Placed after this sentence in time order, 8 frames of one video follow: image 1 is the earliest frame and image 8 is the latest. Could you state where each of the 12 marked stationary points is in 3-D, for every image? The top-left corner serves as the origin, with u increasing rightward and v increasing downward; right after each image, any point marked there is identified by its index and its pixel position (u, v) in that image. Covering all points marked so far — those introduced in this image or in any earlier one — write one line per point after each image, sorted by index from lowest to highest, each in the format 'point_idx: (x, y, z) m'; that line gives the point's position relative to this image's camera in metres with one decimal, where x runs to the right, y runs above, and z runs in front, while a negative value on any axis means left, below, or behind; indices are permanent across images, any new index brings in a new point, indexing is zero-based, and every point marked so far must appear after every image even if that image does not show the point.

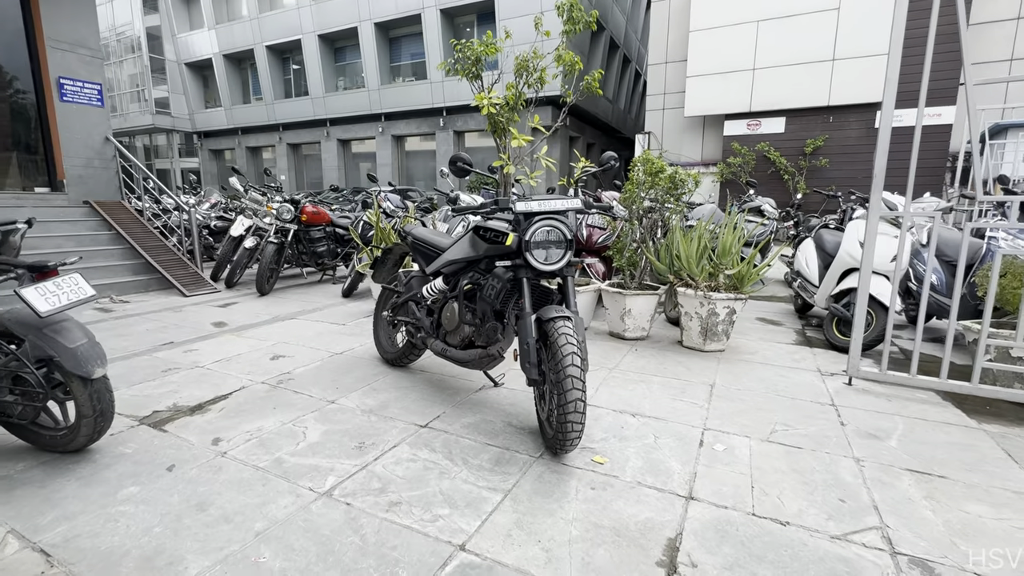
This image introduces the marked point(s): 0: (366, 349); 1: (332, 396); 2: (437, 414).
0: (-1.1, -0.5, +3.8) m
1: (-1.1, -0.7, +2.8) m
2: (-0.4, -0.7, +2.6) m
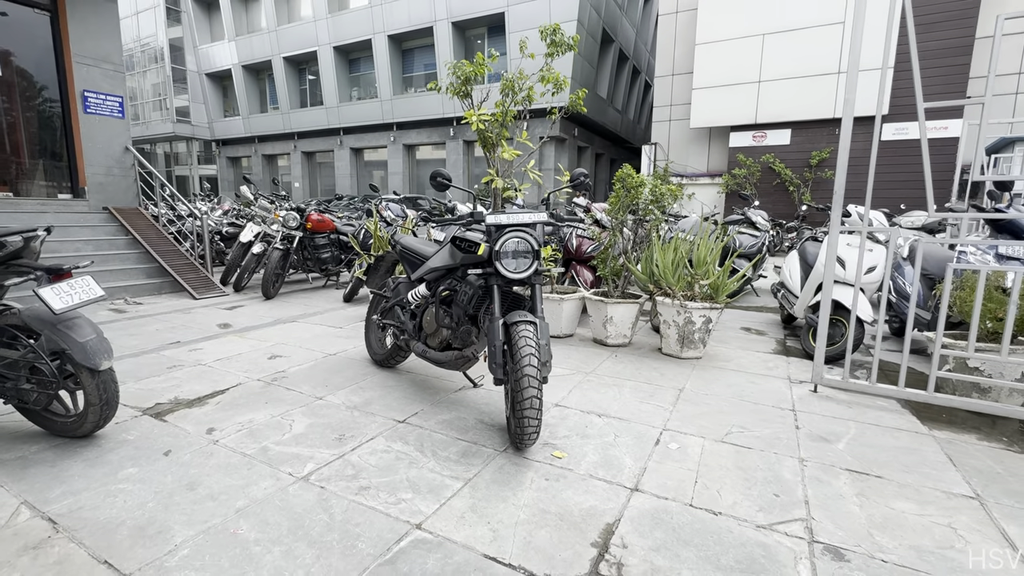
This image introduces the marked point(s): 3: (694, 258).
0: (-1.3, -0.5, +4.0) m
1: (-1.2, -0.7, +3.0) m
2: (-0.6, -0.7, +2.8) m
3: (+1.6, +0.2, +3.9) m
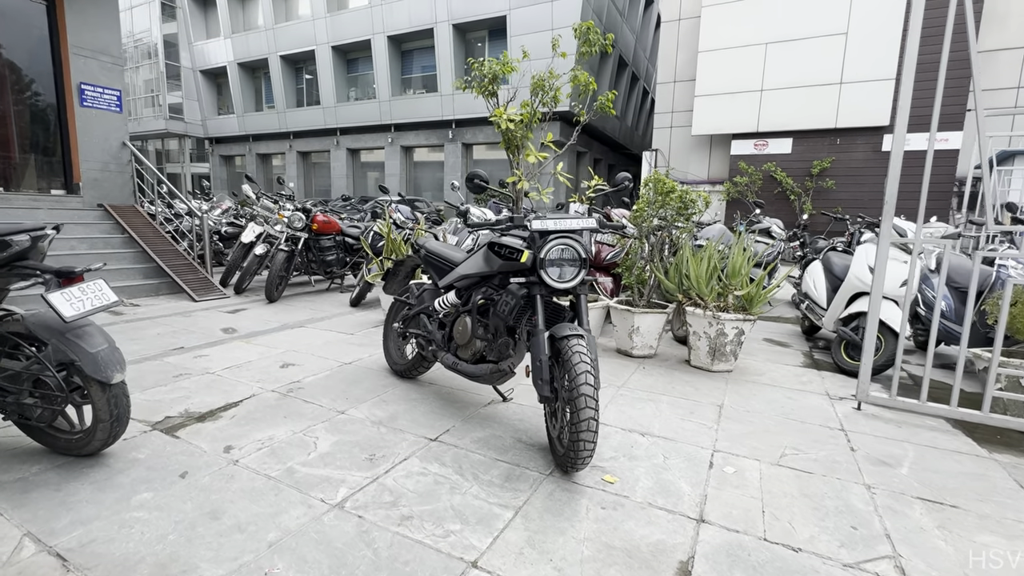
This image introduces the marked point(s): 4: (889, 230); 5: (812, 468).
0: (-1.1, -0.6, +3.8) m
1: (-1.0, -0.7, +2.9) m
2: (-0.4, -0.8, +2.6) m
3: (+1.8, +0.2, +3.8) m
4: (+2.4, +0.4, +2.9) m
5: (+1.5, -0.9, +2.3) m
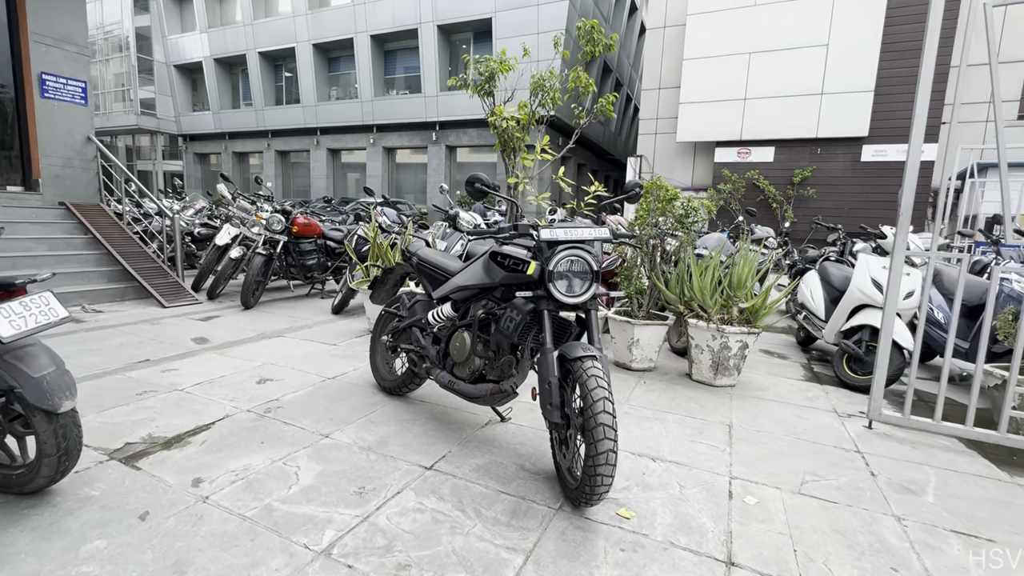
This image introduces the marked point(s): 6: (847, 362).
0: (-1.1, -0.6, +3.5) m
1: (-1.0, -0.8, +2.6) m
2: (-0.4, -0.8, +2.4) m
3: (+1.7, +0.1, +3.6) m
4: (+2.4, +0.3, +2.8) m
5: (+1.5, -1.0, +2.2) m
6: (+2.8, -0.6, +3.9) m
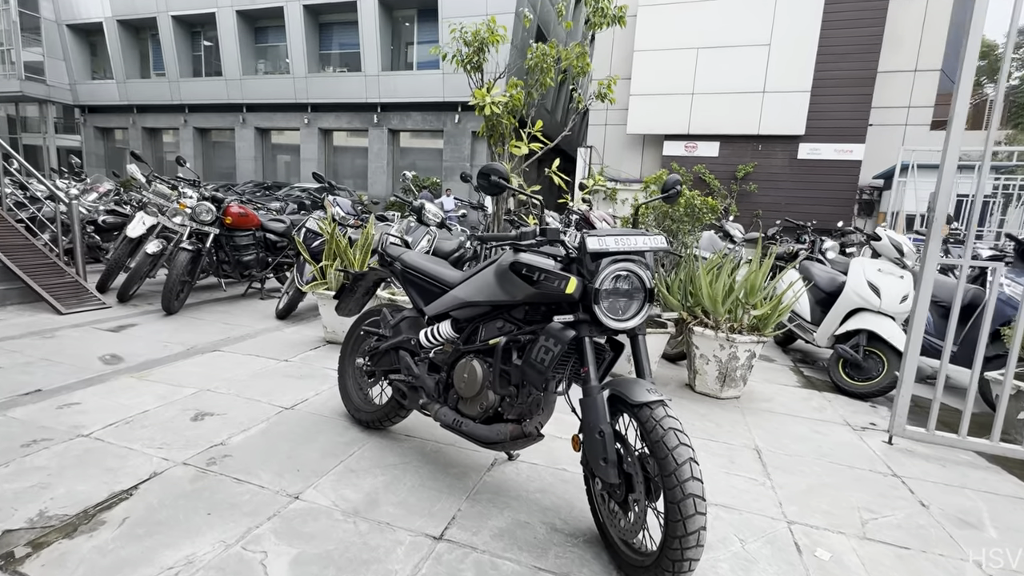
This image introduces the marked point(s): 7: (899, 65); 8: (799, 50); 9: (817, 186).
0: (-1.1, -0.7, +2.9) m
1: (-0.9, -0.9, +2.0) m
2: (-0.2, -0.9, +1.9) m
3: (+1.7, 0.0, +3.4) m
4: (+2.4, +0.2, +2.7) m
5: (+1.6, -1.0, +1.9) m
6: (+2.7, -0.6, +3.8) m
7: (+10.4, +6.0, +12.7) m
8: (+7.5, +6.2, +12.1) m
9: (+8.2, +2.8, +12.7) m
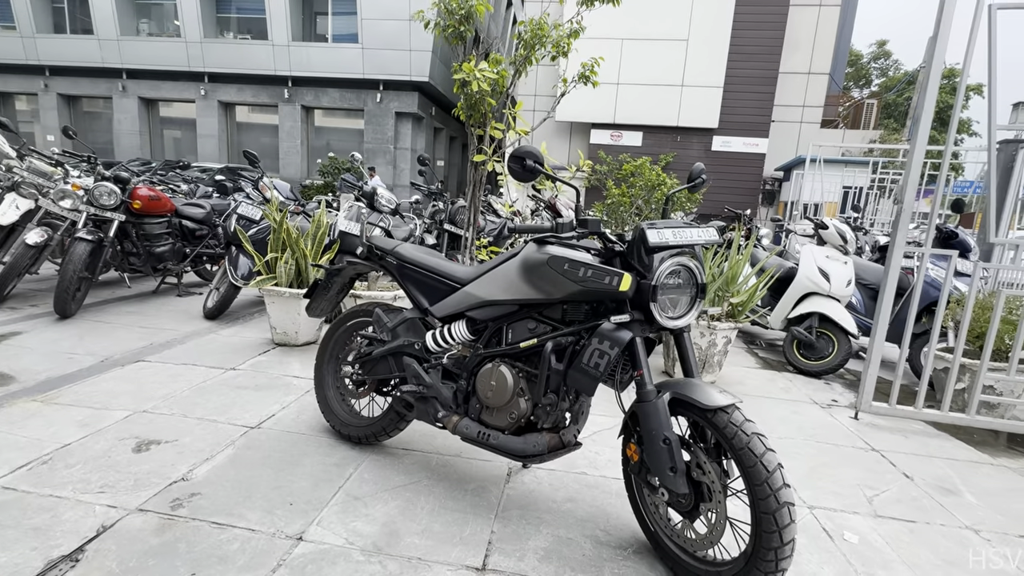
0: (-1.2, -0.7, +2.6) m
1: (-0.8, -0.9, +1.7) m
2: (-0.1, -0.9, +1.7) m
3: (+1.5, +0.1, +3.5) m
4: (+2.4, +0.3, +2.9) m
5: (+1.8, -1.0, +2.1) m
6: (+2.5, -0.5, +4.0) m
7: (+8.4, +6.6, +14.0) m
8: (+5.7, +6.6, +12.9) m
9: (+6.3, +3.3, +13.7) m
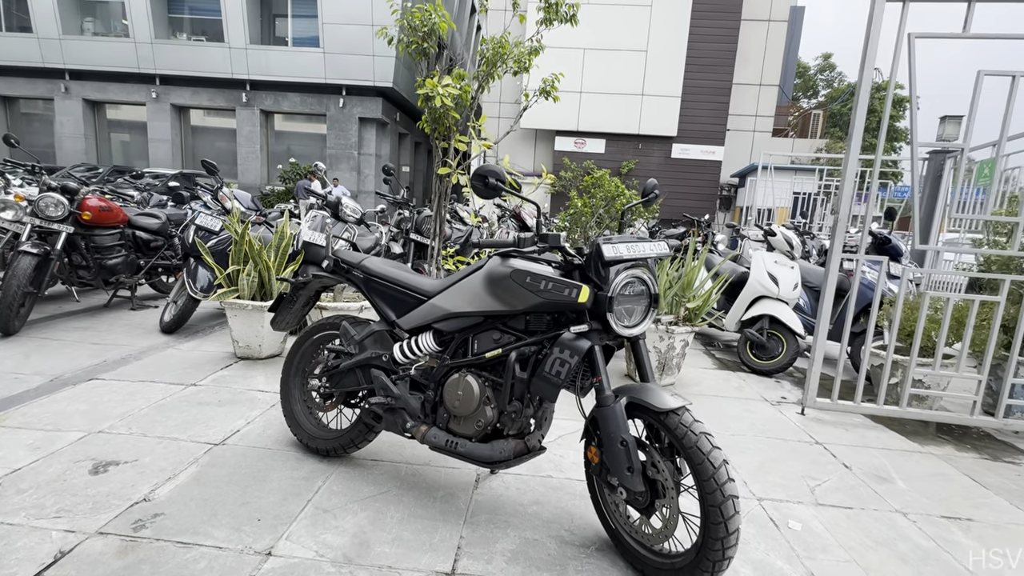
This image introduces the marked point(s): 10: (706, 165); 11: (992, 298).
0: (-1.3, -0.8, +2.5) m
1: (-0.9, -0.9, +1.7) m
2: (-0.2, -1.0, +1.8) m
3: (+1.3, +0.1, +3.6) m
4: (+2.2, +0.3, +3.1) m
5: (+1.6, -1.0, +2.2) m
6: (+2.2, -0.6, +4.3) m
7: (+7.4, +6.5, +14.6) m
8: (+4.6, +6.5, +13.4) m
9: (+5.3, +3.2, +14.2) m
10: (+5.8, +3.7, +14.0) m
11: (+3.1, -0.1, +3.0) m
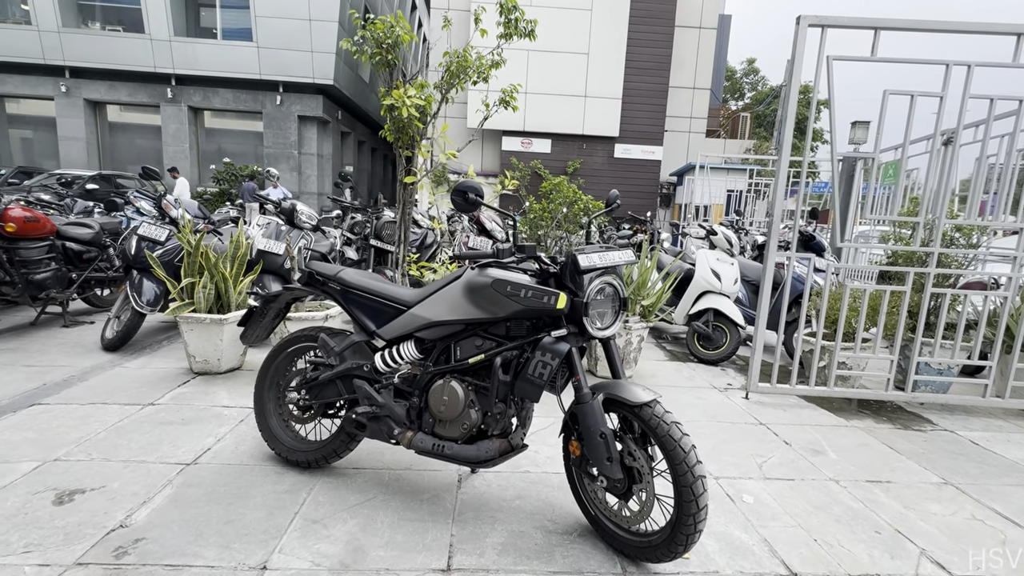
0: (-1.5, -0.8, +2.5) m
1: (-1.0, -1.0, +1.7) m
2: (-0.3, -1.0, +1.9) m
3: (+1.0, +0.1, +3.9) m
4: (+1.9, +0.3, +3.4) m
5: (+1.5, -1.0, +2.5) m
6: (+1.8, -0.5, +4.6) m
7: (+5.6, +6.8, +15.4) m
8: (+3.1, +6.7, +13.9) m
9: (+3.8, +3.4, +14.8) m
10: (+4.2, +3.9, +14.7) m
11: (+2.9, 0.0, +3.5) m
